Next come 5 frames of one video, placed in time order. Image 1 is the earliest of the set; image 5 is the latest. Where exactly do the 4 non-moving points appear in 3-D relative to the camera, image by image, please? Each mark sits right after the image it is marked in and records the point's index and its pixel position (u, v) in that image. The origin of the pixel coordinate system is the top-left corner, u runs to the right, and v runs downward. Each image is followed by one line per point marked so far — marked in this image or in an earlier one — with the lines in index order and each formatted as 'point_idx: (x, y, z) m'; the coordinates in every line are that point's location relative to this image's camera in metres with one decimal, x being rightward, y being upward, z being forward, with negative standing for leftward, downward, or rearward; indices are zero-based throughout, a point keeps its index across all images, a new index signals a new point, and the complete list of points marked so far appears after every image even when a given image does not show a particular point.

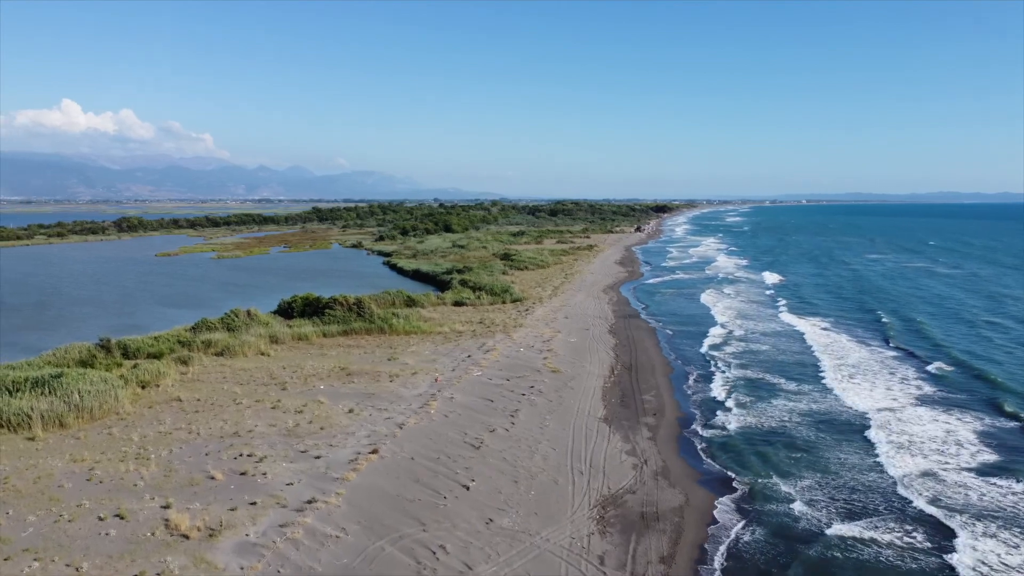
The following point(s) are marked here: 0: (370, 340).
0: (-3.2, -1.2, +18.5) m
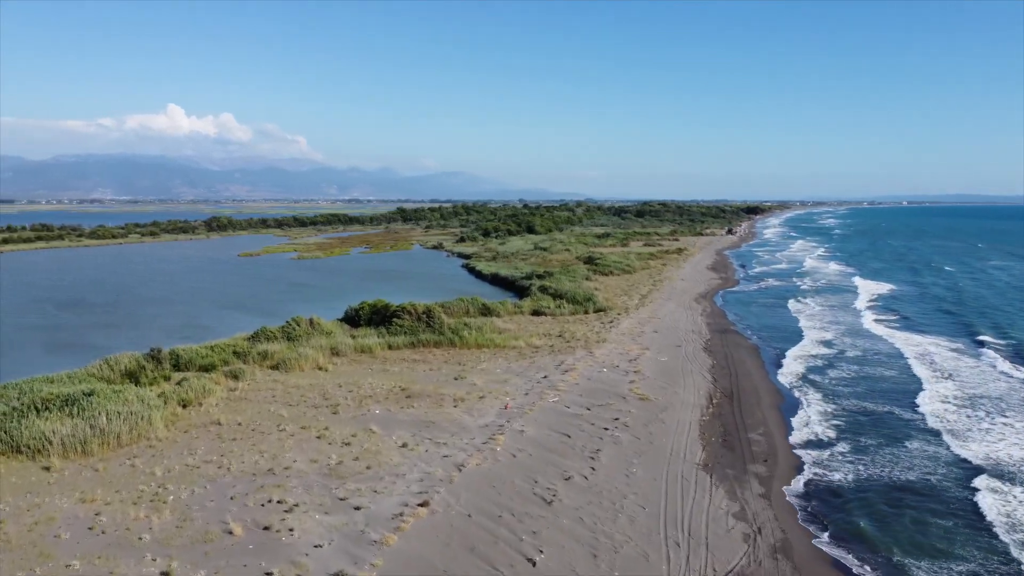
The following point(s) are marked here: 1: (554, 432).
0: (-1.6, -1.4, +16.9) m
1: (+0.6, -2.0, +11.3) m
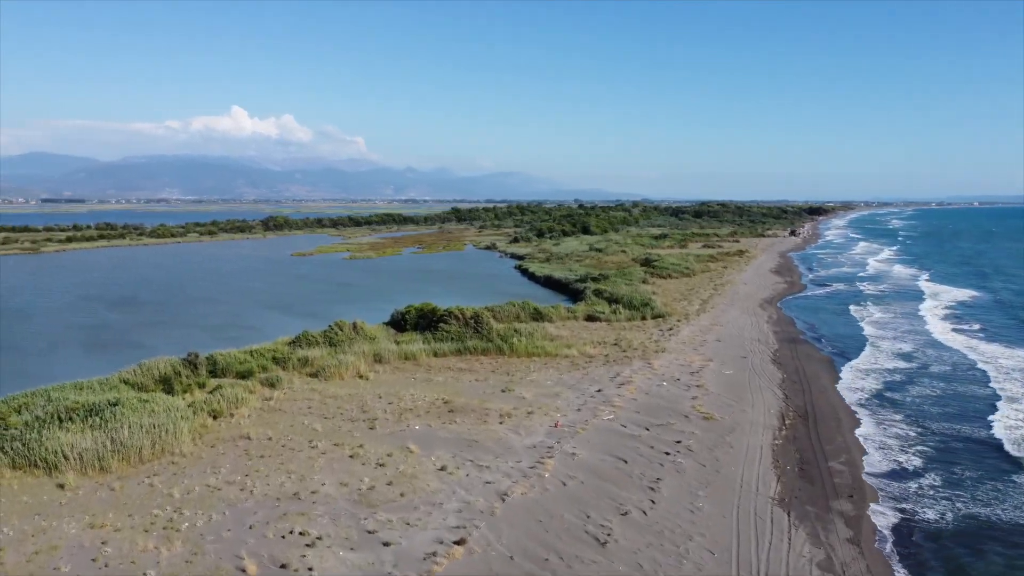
0: (-0.5, -1.5, +15.9) m
1: (+1.2, -2.1, +10.2) m
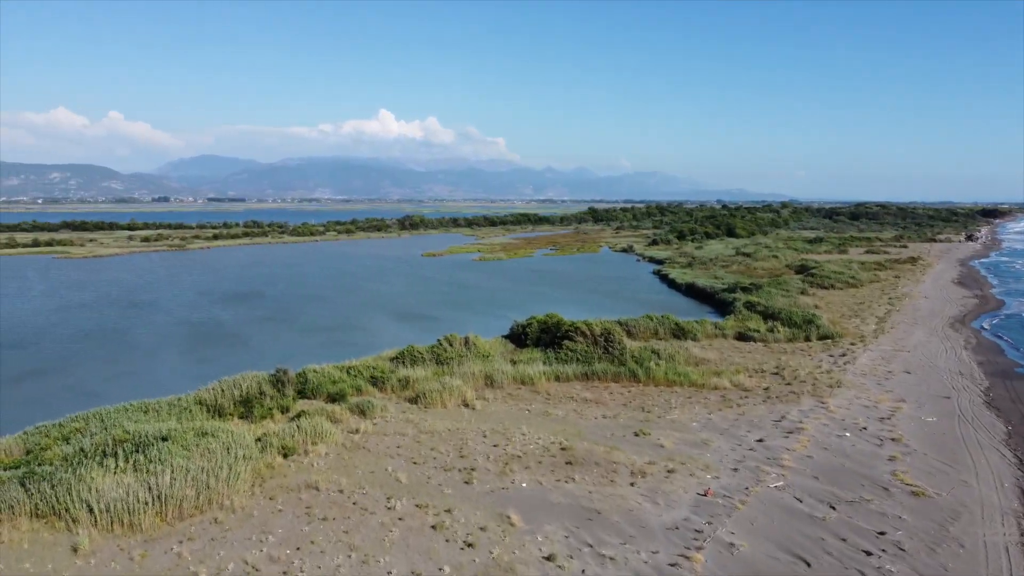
0: (+1.7, -1.7, +13.2) m
1: (+2.4, -2.4, +7.3) m
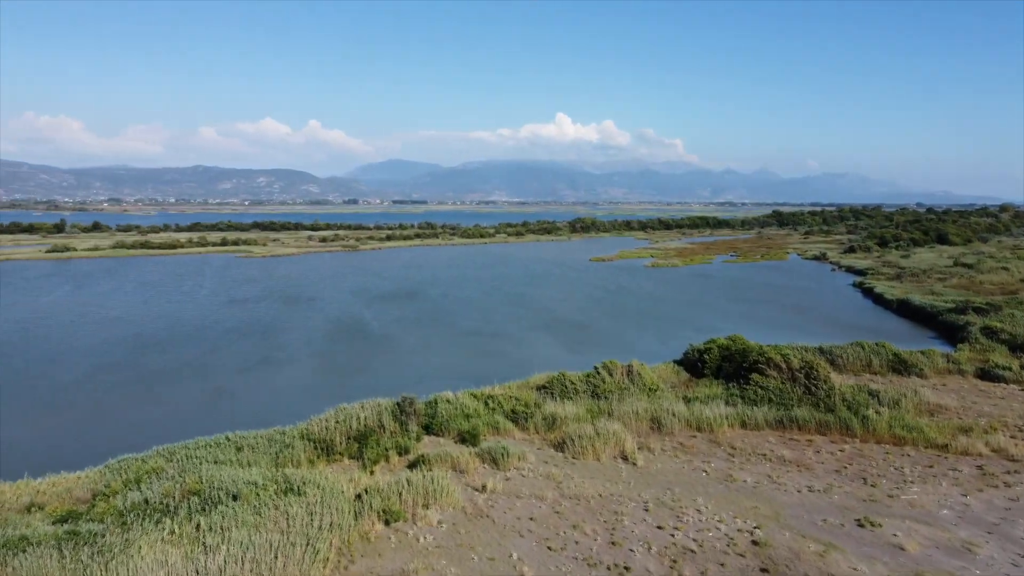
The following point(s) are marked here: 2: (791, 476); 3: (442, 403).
0: (+3.8, -2.0, +10.1) m
1: (+3.3, -2.7, +4.1) m
2: (+3.2, -2.1, +9.3) m
3: (-1.0, -1.6, +11.6) m
